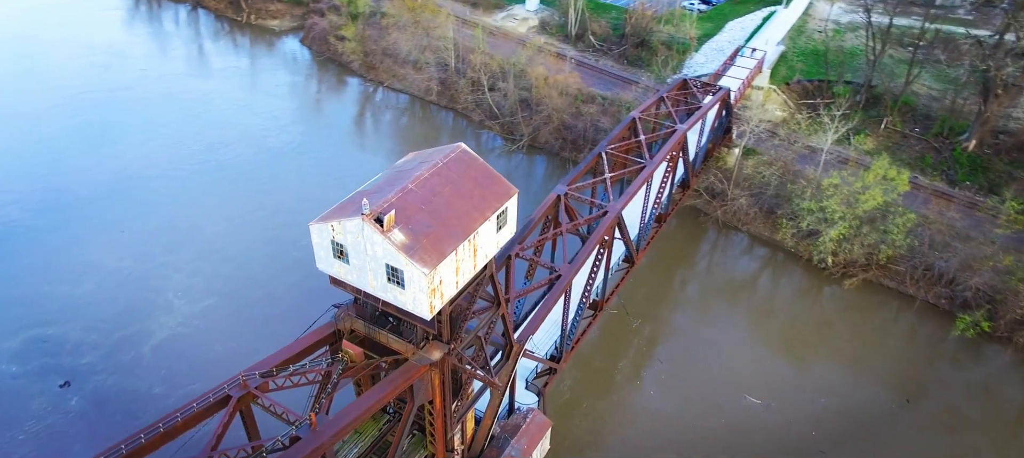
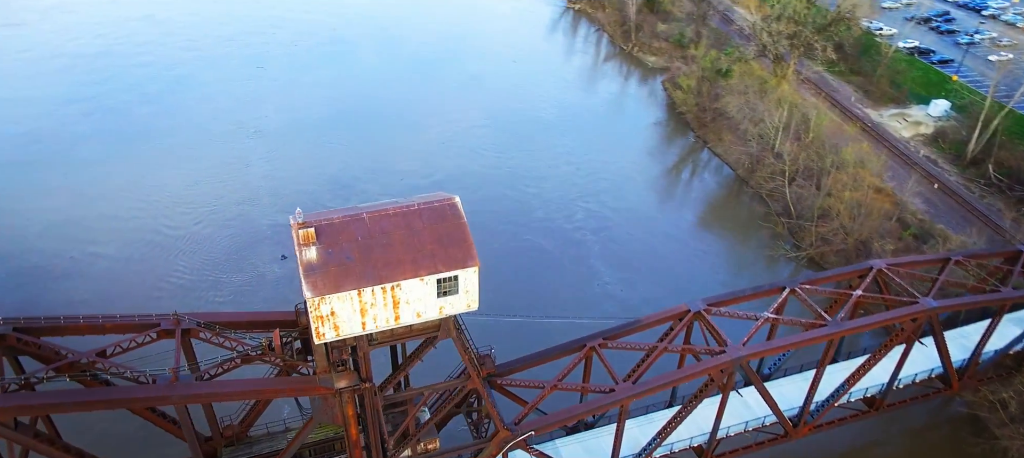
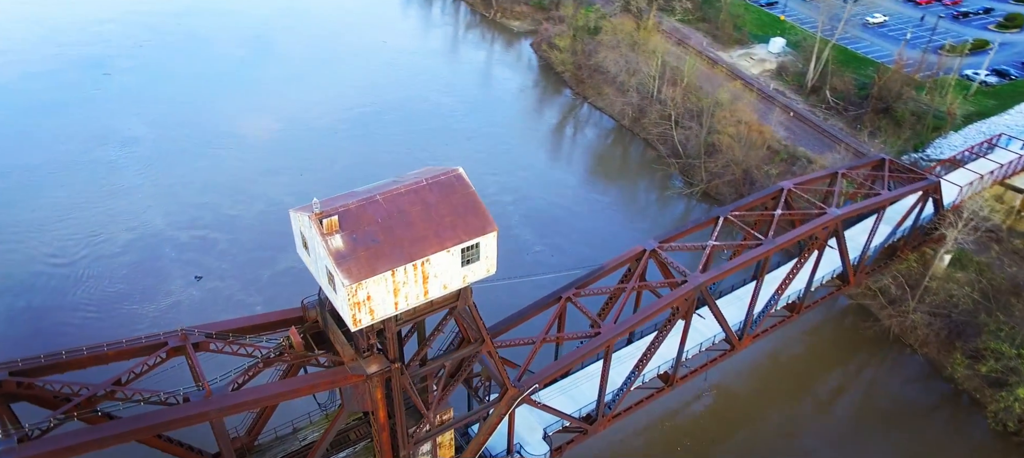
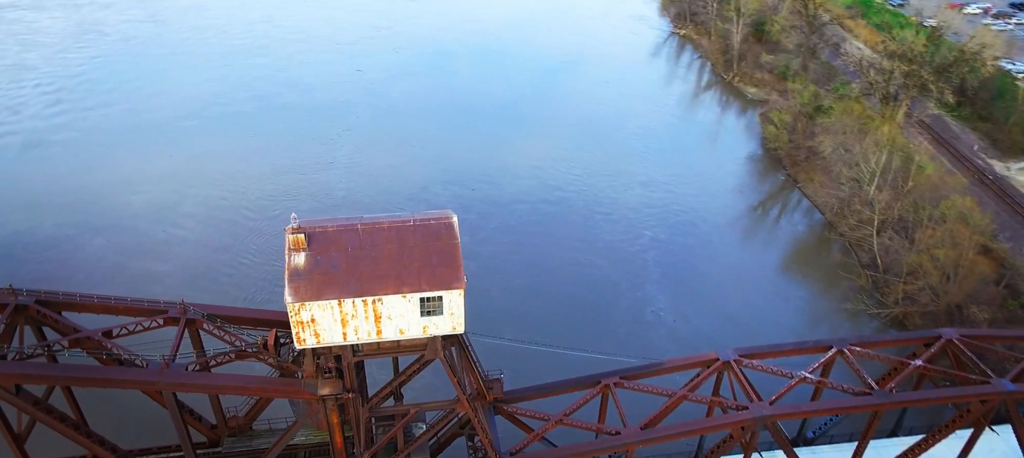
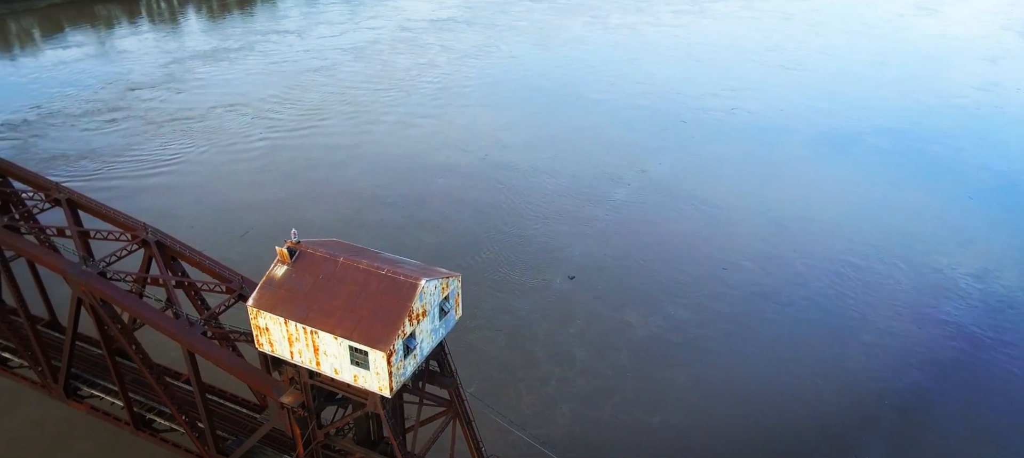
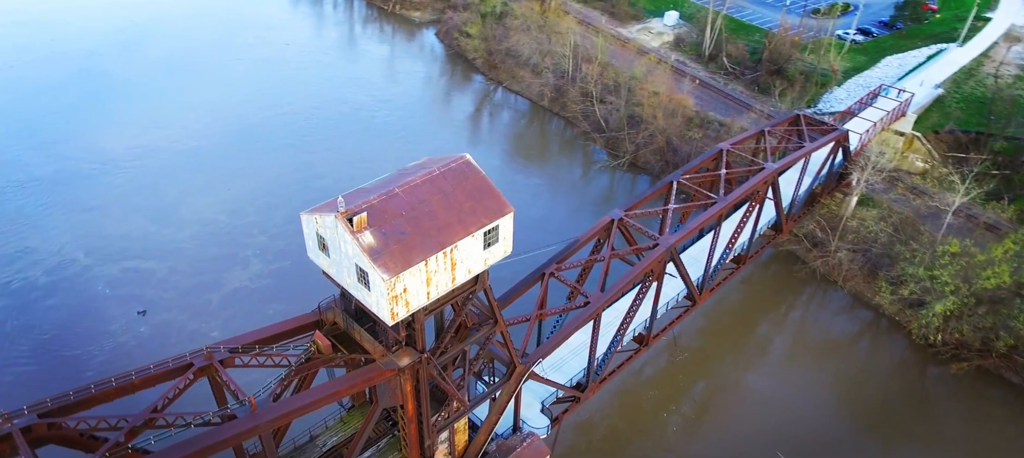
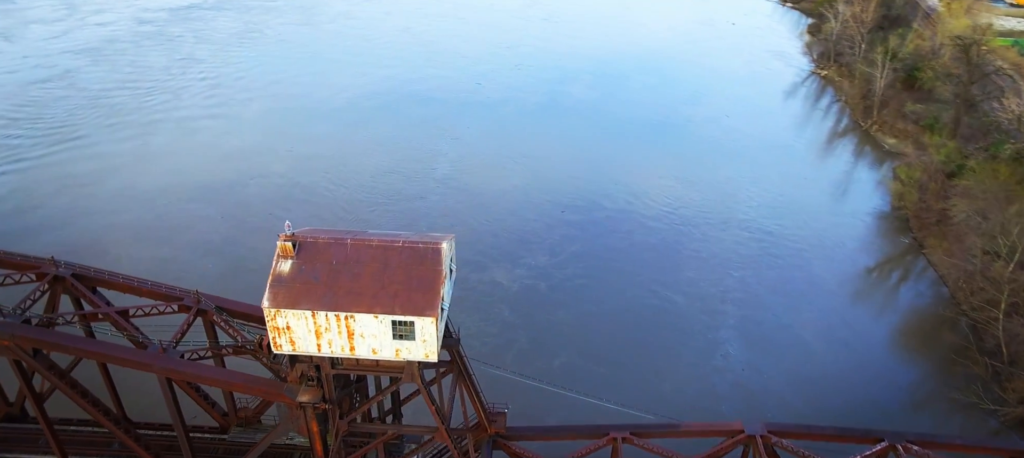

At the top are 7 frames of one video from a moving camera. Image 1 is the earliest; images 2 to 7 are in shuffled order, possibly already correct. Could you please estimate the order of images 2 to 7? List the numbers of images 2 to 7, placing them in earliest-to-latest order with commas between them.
6, 3, 2, 4, 7, 5
